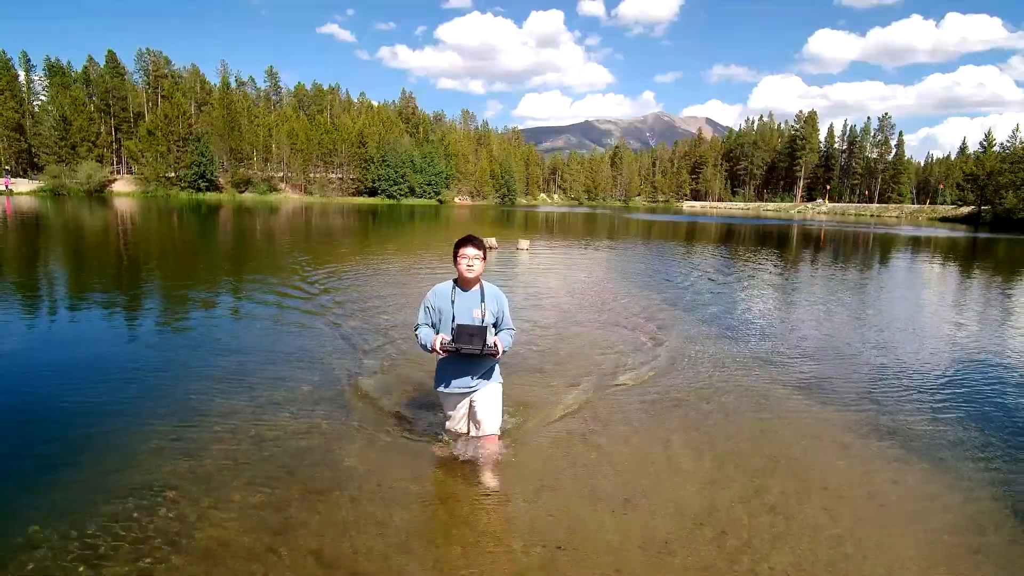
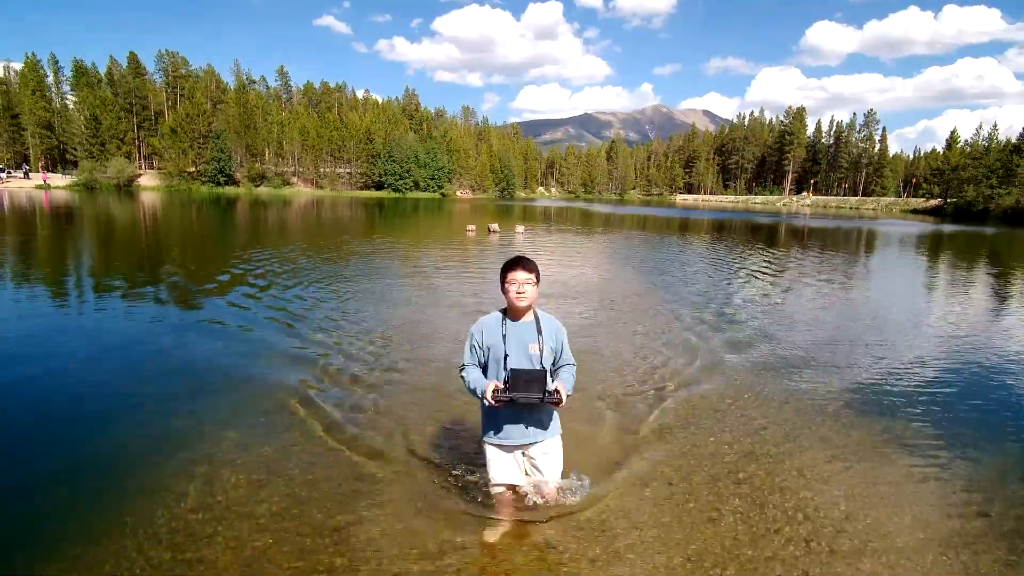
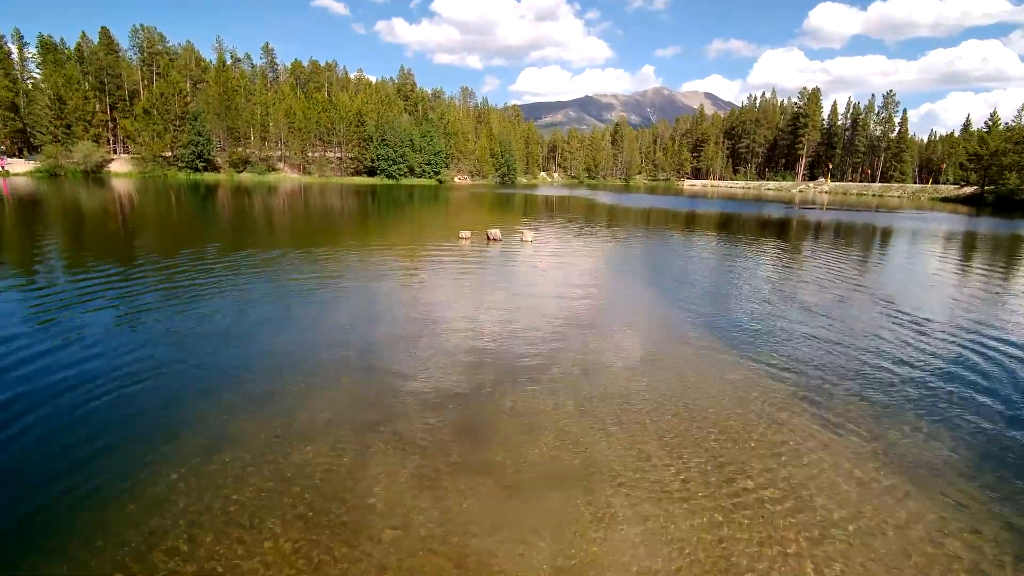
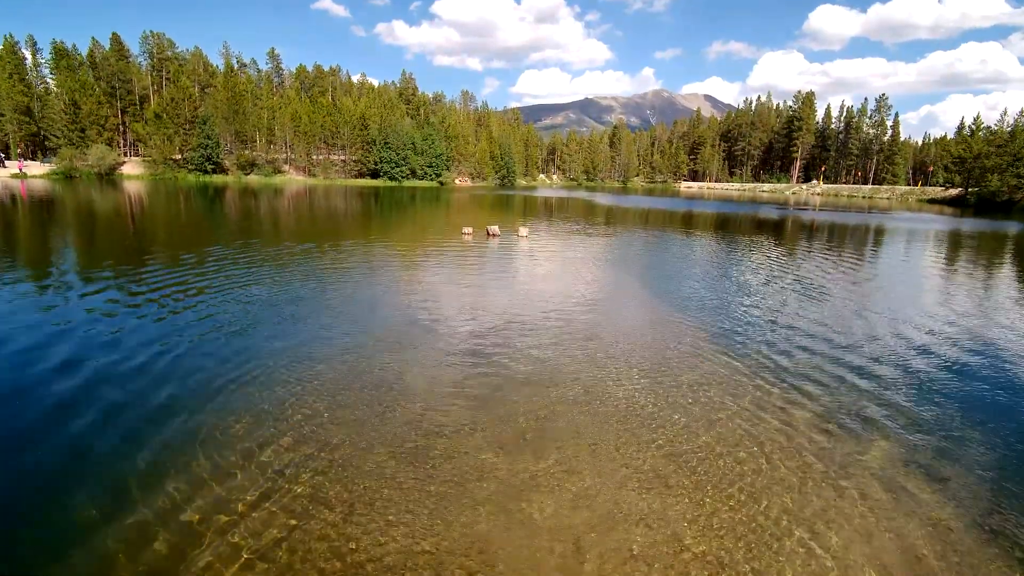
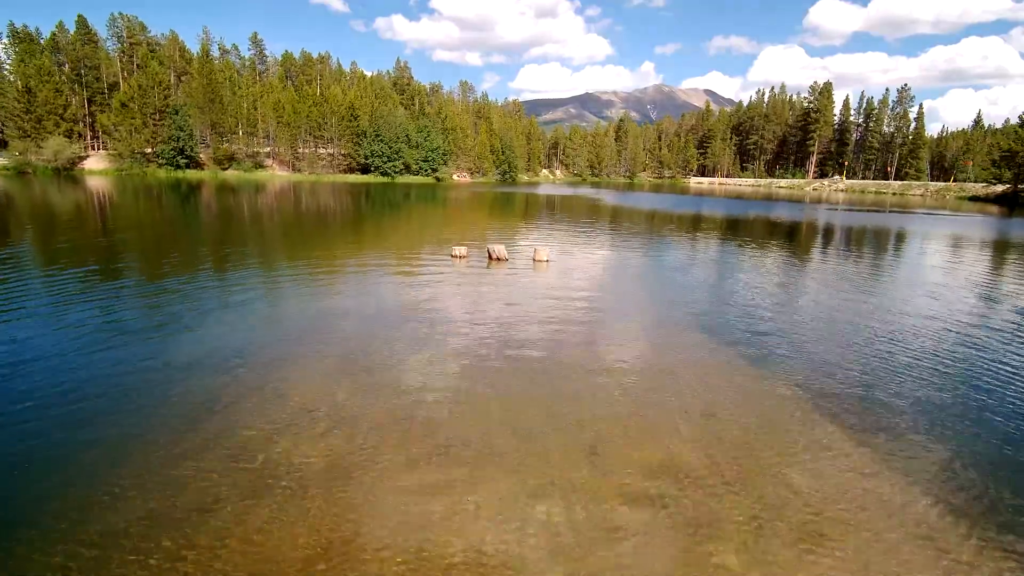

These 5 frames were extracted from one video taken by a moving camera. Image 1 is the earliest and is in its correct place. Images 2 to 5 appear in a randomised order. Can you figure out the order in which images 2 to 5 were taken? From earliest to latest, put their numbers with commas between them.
2, 4, 3, 5
